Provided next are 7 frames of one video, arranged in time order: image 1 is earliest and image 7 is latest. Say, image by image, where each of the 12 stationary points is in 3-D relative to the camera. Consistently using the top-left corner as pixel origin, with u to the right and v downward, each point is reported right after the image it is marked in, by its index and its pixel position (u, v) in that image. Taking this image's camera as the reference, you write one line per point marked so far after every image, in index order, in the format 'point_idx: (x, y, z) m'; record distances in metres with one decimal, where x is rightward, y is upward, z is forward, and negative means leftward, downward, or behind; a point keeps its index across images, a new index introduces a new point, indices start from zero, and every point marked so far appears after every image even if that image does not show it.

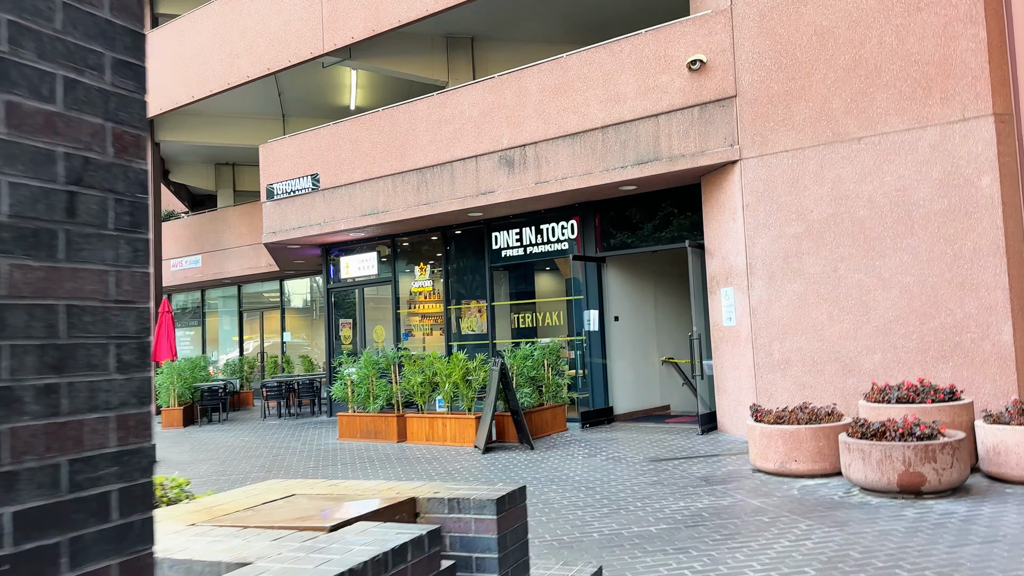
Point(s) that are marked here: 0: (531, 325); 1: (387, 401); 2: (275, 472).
0: (+0.3, -0.6, +12.6) m
1: (-1.7, -1.6, +10.9) m
2: (-2.7, -2.1, +9.1) m
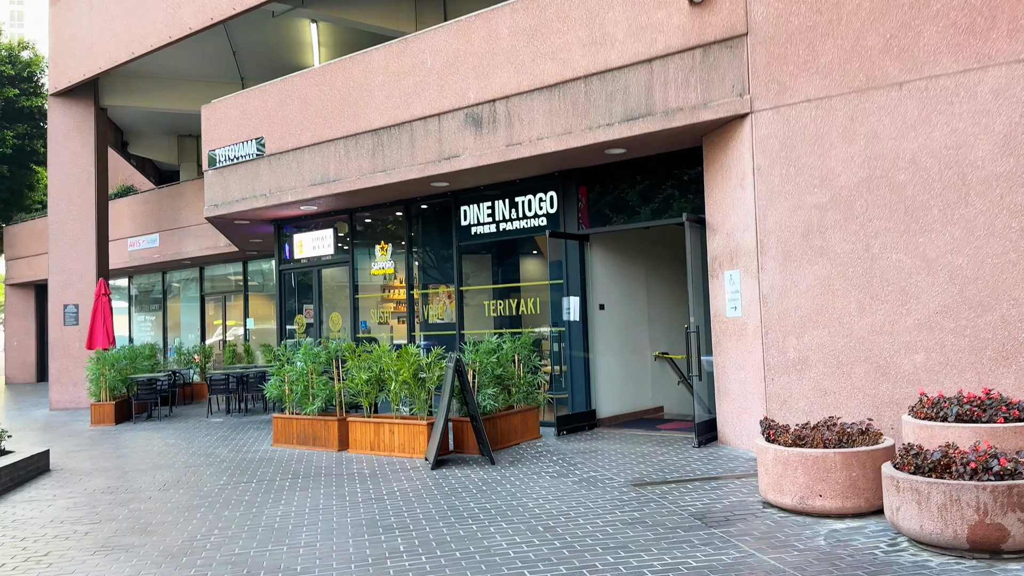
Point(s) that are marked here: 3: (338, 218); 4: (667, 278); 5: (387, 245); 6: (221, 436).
0: (-0.1, -0.3, +10.9) m
1: (-2.1, -1.3, +9.2) m
2: (-3.1, -1.9, +7.4) m
3: (-2.8, +1.1, +12.8) m
4: (+2.3, +0.1, +11.7) m
5: (-1.9, +0.7, +12.2) m
6: (-4.0, -2.0, +11.0) m
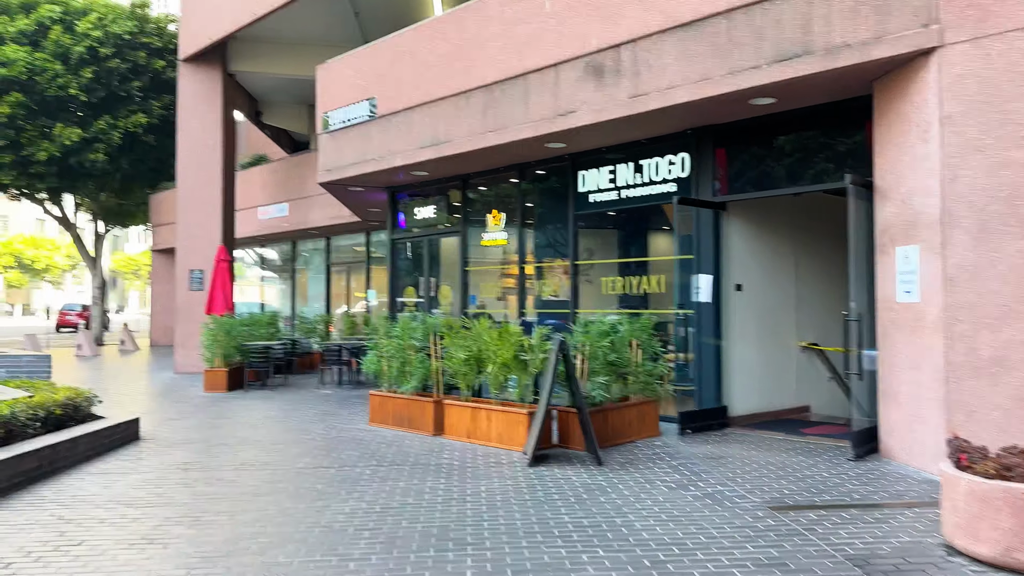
0: (+1.4, 0.0, +9.7) m
1: (-0.9, -1.0, +8.4) m
2: (-2.2, -1.5, +6.8) m
3: (-0.9, +1.5, +12.0) m
4: (+3.9, +0.4, +10.1) m
5: (-0.2, +1.1, +11.3) m
6: (-2.5, -1.6, +10.4) m
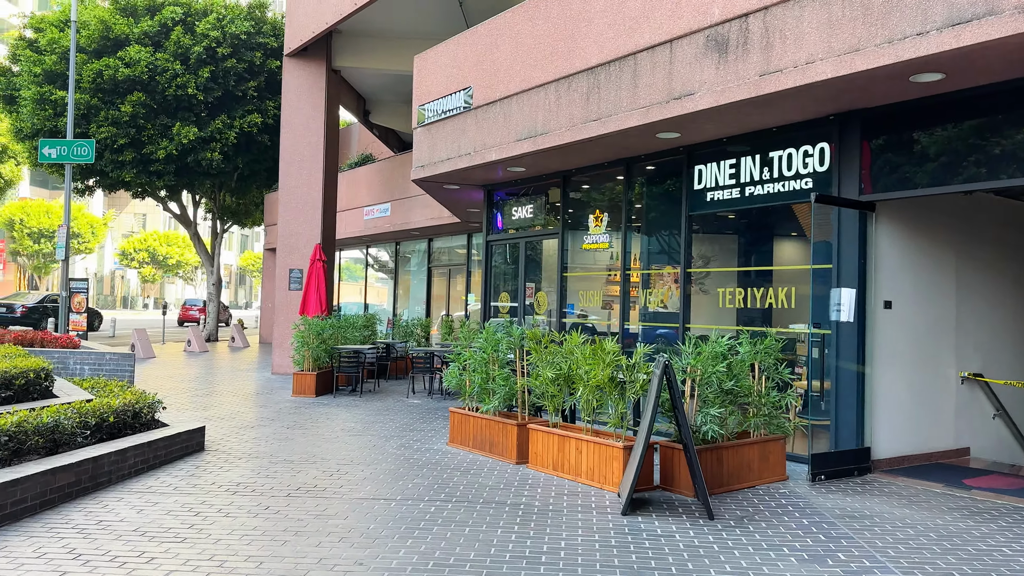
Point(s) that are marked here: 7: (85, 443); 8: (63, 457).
0: (+2.4, -0.2, +8.3) m
1: (0.0, -1.1, +7.4) m
2: (-1.6, -1.6, +6.0) m
3: (+0.5, +1.4, +11.0) m
4: (+5.0, +0.2, +8.4) m
5: (+1.2, +0.9, +10.2) m
6: (-1.3, -1.6, +9.6) m
7: (-3.4, -1.2, +6.3) m
8: (-3.3, -1.2, +5.8) m
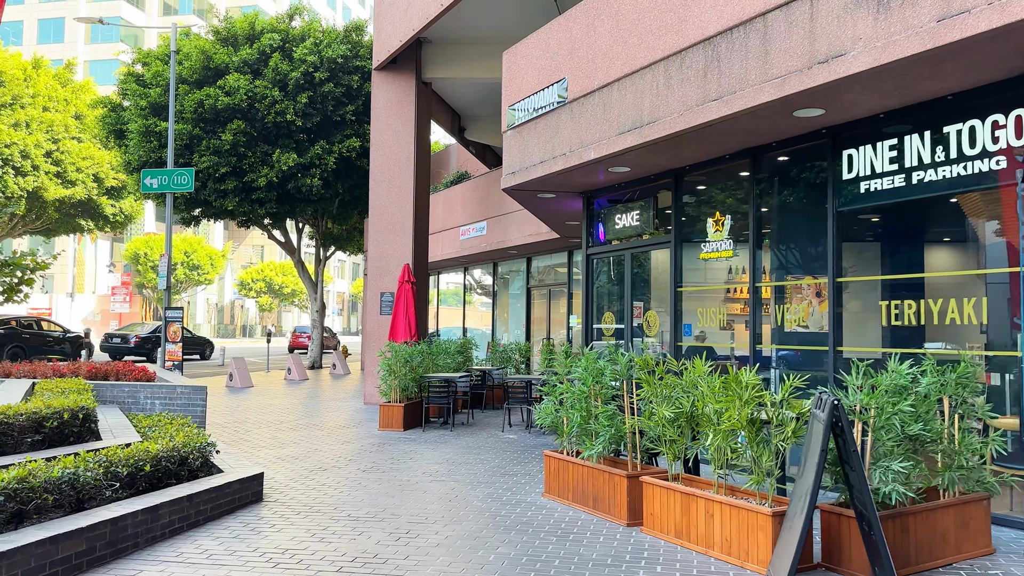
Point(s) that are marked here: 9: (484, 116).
0: (+3.3, -0.3, +6.6) m
1: (+0.8, -1.2, +6.0) m
2: (-0.9, -1.7, +4.8) m
3: (+1.8, +1.2, +9.5) m
4: (+5.9, +0.1, +6.4) m
5: (+2.3, +0.8, +8.6) m
6: (-0.2, -1.8, +8.4) m
7: (-2.7, -1.4, +5.3) m
8: (-2.6, -1.4, +4.8) m
9: (-0.7, +4.2, +19.3) m
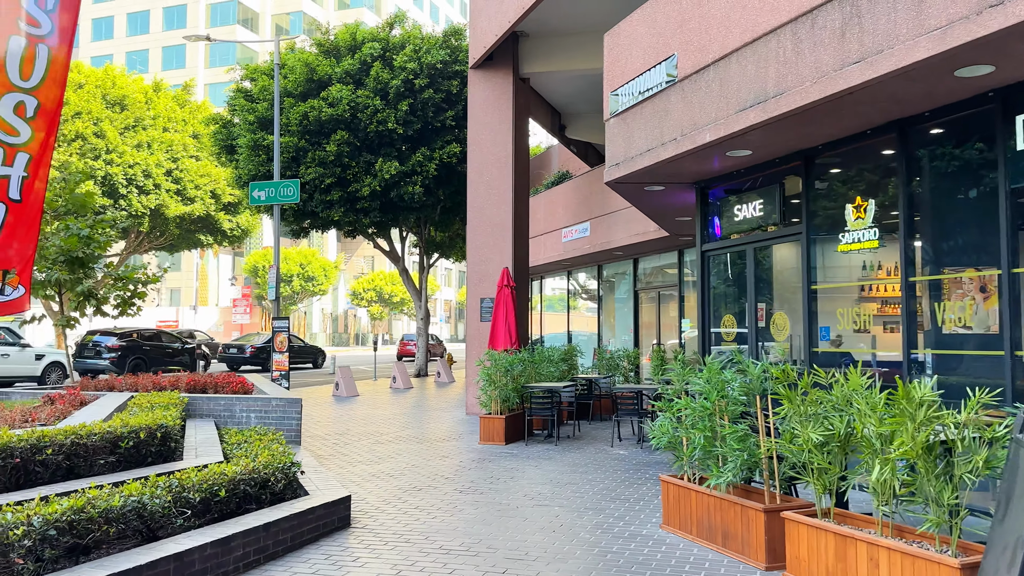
0: (+4.1, -0.2, +5.3) m
1: (+1.5, -1.2, +5.1) m
2: (-0.3, -1.7, +4.1) m
3: (+2.9, +1.2, +8.5) m
4: (+6.6, +0.3, +4.8) m
5: (+3.3, +0.8, +7.5) m
6: (+0.9, -1.9, +7.5) m
7: (-2.0, -1.5, +4.9) m
8: (-2.0, -1.4, +4.3) m
9: (+1.7, +4.1, +18.5) m
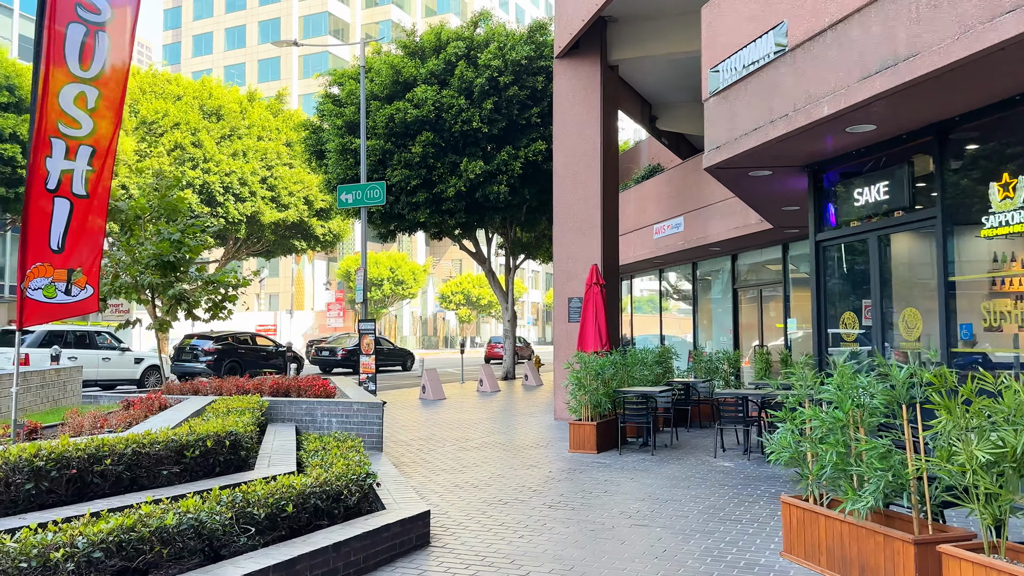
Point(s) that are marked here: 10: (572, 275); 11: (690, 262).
0: (+4.6, -0.1, +4.3) m
1: (+2.0, -1.1, +4.3) m
2: (+0.1, -1.7, +3.5) m
3: (+3.8, +1.3, +7.5) m
4: (+7.0, +0.4, +3.4) m
5: (+4.1, +0.9, +6.5) m
6: (+1.7, -1.8, +6.8) m
7: (-1.5, -1.4, +4.4) m
8: (-1.6, -1.4, +3.9) m
9: (+3.7, +4.1, +17.6) m
10: (+1.1, +0.2, +13.7) m
11: (+4.2, +0.6, +18.9) m
